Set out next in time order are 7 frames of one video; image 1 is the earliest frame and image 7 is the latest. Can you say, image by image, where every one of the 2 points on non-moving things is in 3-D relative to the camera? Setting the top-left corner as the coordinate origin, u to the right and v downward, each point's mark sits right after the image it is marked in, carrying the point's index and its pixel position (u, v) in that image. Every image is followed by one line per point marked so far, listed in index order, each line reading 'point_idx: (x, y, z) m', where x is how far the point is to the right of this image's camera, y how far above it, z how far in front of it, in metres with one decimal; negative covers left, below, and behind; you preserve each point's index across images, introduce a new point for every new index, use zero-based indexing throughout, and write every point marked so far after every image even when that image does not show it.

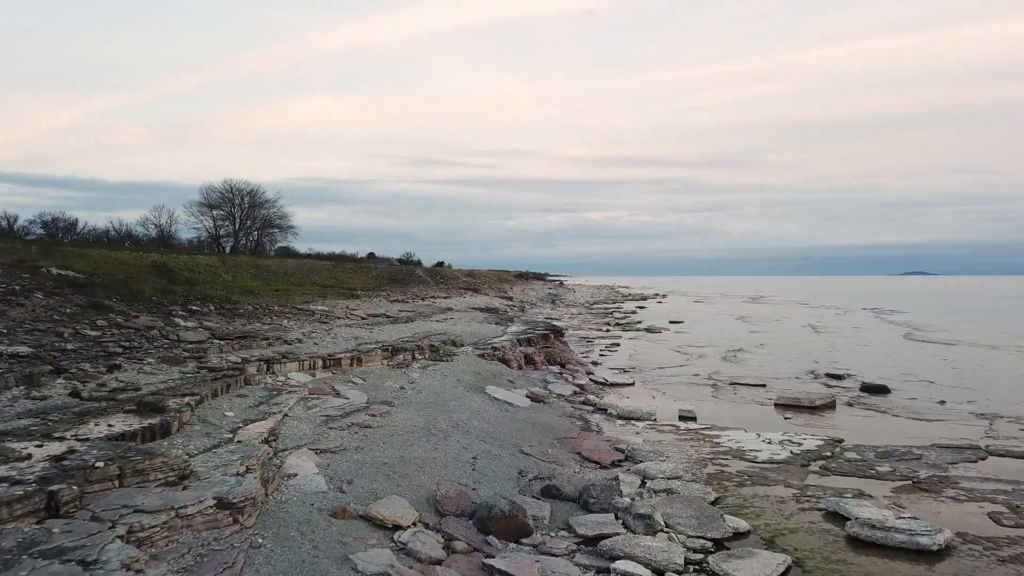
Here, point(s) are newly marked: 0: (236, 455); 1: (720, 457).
0: (-2.6, -1.6, +7.6) m
1: (+2.8, -2.3, +10.8) m
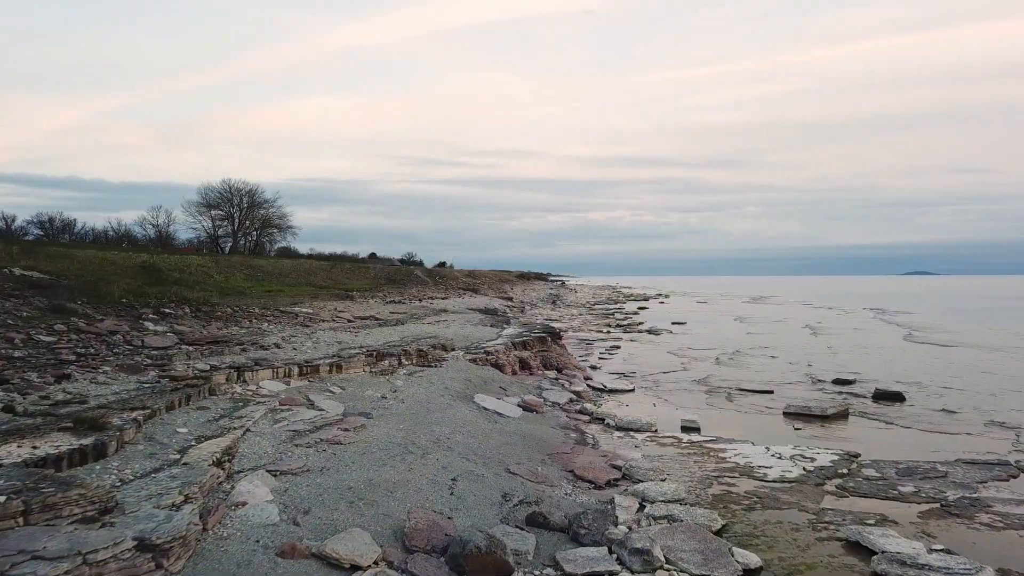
0: (-2.8, -1.6, +6.7) m
1: (+2.6, -2.3, +9.8) m
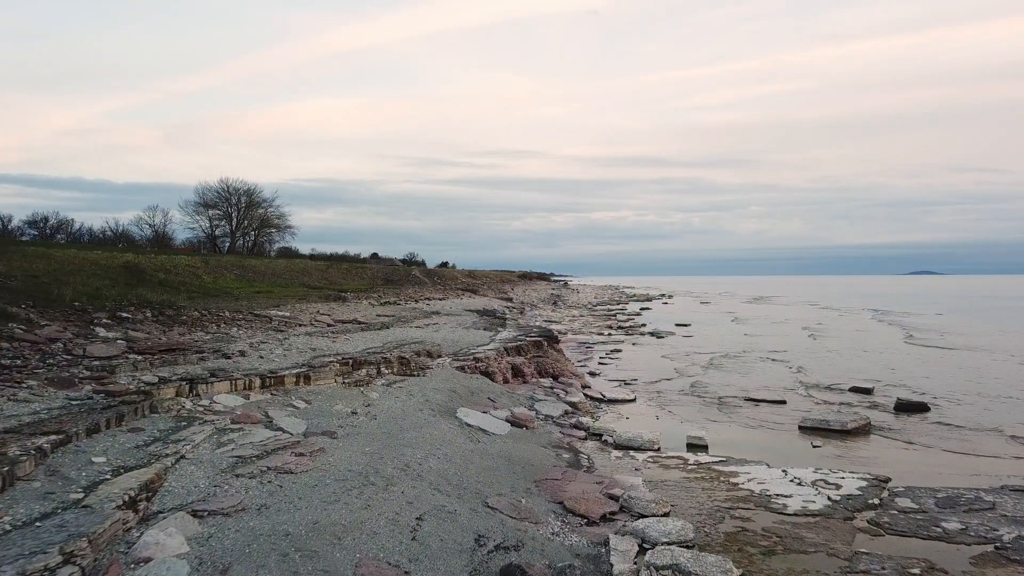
0: (-3.0, -1.7, +5.4) m
1: (+2.4, -2.3, +8.5) m
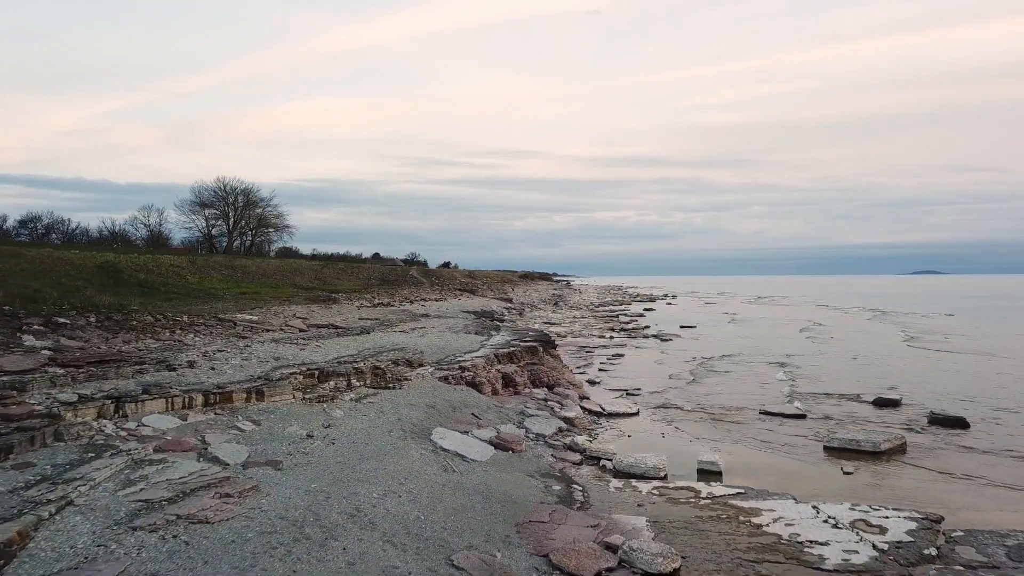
0: (-3.3, -1.7, +3.8) m
1: (+2.2, -2.4, +6.9) m
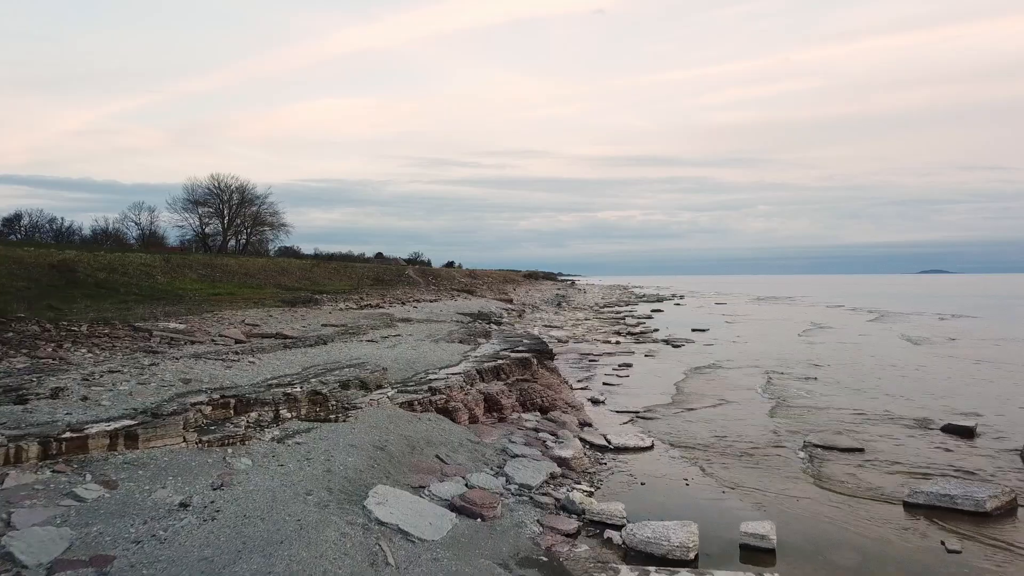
0: (-3.6, -1.7, +0.9) m
1: (+1.9, -2.4, +3.9) m
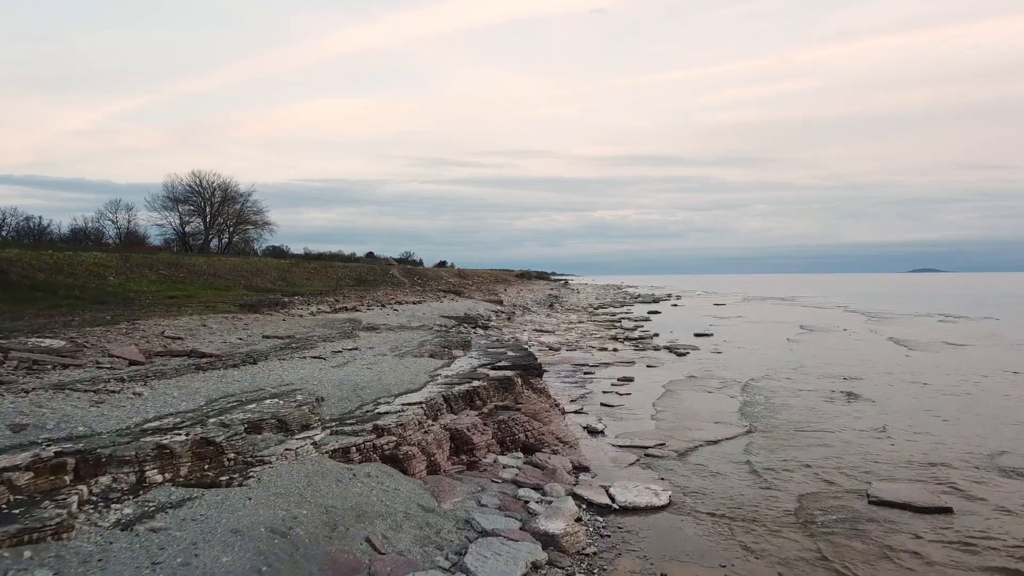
0: (-3.8, -1.8, -2.0) m
1: (+1.7, -2.5, +1.1) m
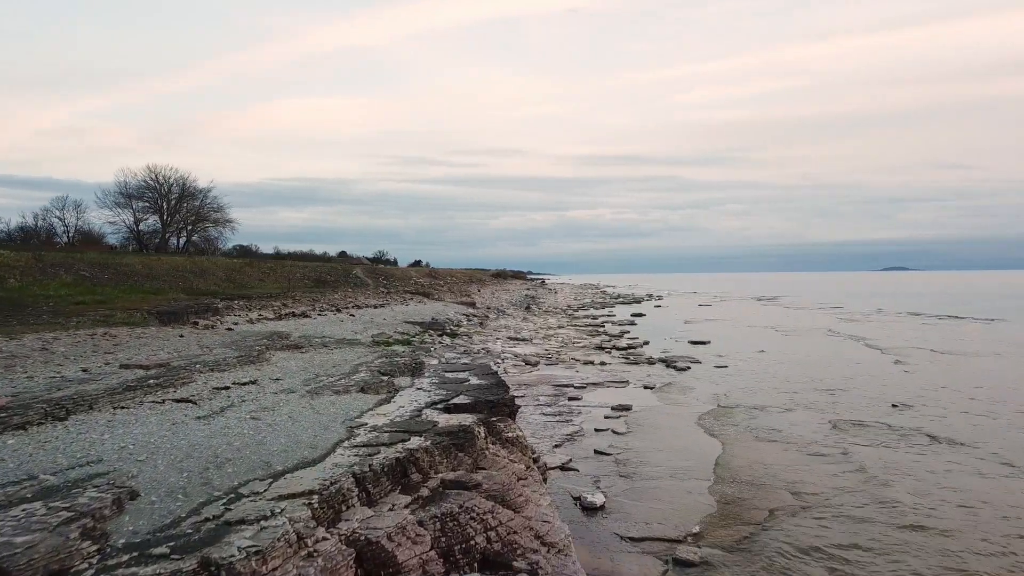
0: (-3.8, -1.9, -6.2) m
1: (+1.5, -2.6, -3.0) m
